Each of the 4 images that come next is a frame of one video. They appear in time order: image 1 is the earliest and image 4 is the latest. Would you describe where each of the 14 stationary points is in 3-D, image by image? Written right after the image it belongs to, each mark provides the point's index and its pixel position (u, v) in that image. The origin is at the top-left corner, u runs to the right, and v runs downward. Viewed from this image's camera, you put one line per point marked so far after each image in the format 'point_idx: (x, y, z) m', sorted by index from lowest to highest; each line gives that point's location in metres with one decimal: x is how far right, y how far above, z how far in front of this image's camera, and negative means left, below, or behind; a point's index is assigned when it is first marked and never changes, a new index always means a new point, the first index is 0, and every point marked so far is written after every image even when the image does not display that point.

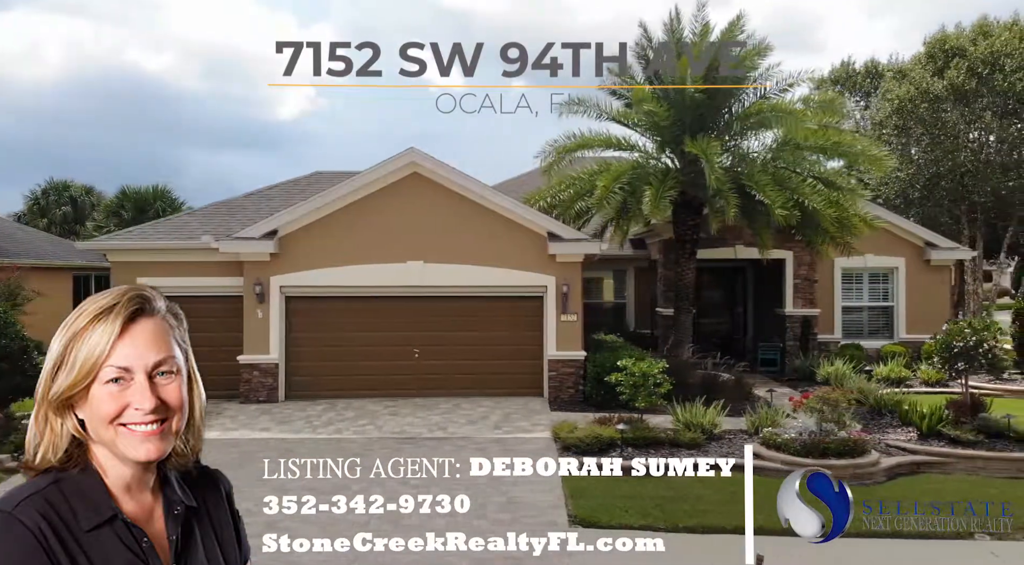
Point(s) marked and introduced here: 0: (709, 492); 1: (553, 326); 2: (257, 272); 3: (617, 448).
0: (+2.3, -2.4, +9.2) m
1: (+0.8, -0.8, +14.6) m
2: (-4.9, +0.2, +14.8) m
3: (+1.5, -2.3, +10.7) m
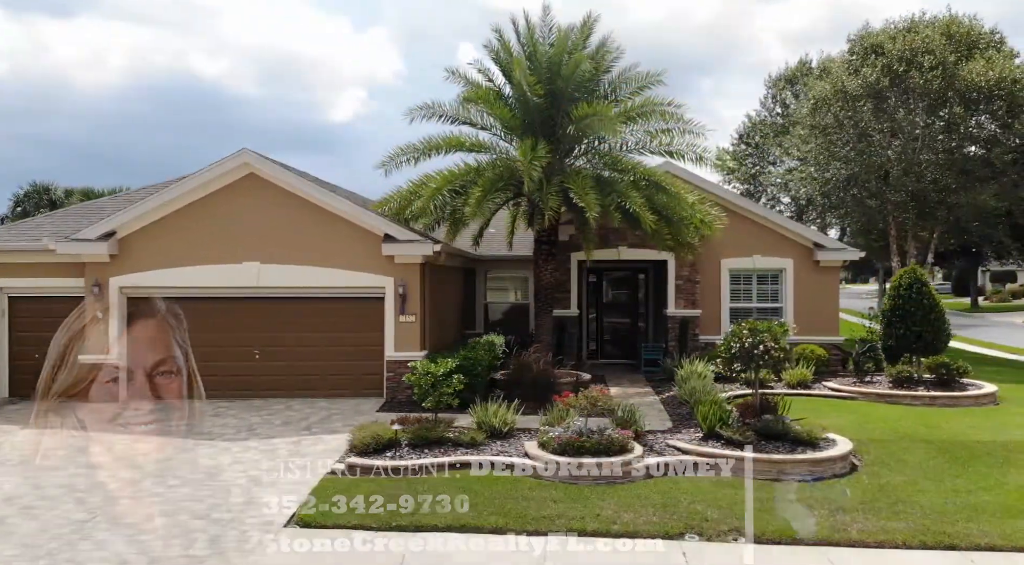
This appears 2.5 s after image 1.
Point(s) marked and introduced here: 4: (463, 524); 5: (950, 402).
0: (-0.8, -2.4, +9.2) m
1: (-2.3, -0.8, +14.6) m
2: (-7.9, +0.2, +14.8) m
3: (-1.6, -2.3, +10.7) m
4: (-0.5, -2.6, +8.2) m
5: (+8.4, -2.3, +15.0) m
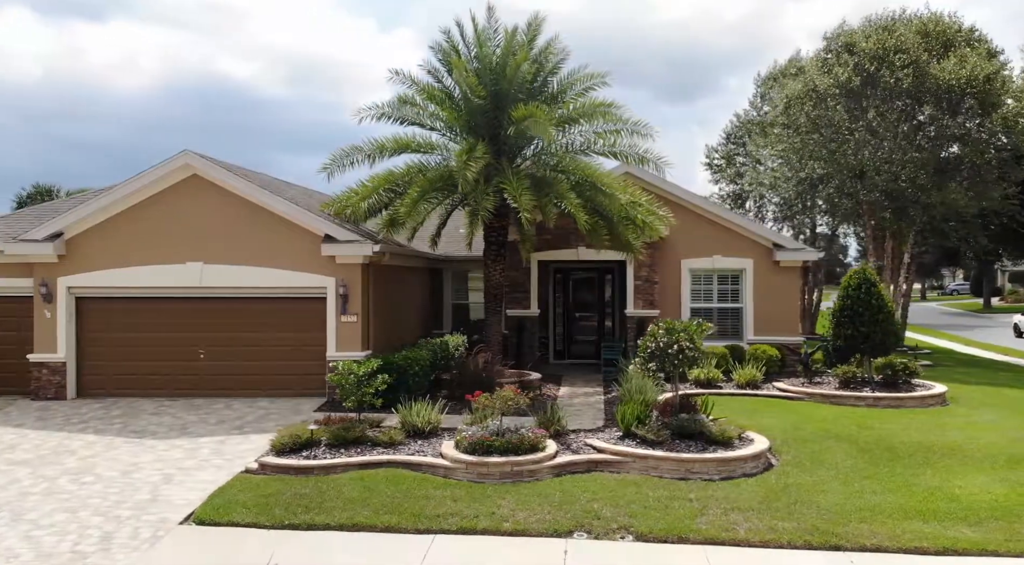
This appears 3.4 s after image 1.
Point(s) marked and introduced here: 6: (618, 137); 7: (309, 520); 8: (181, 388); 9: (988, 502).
0: (-1.9, -2.4, +9.2) m
1: (-3.4, -0.8, +14.7) m
2: (-9.0, +0.2, +14.9) m
3: (-2.7, -2.3, +10.8) m
4: (-1.7, -2.6, +8.3) m
5: (+7.3, -2.3, +15.0) m
6: (+2.1, +2.9, +15.7) m
7: (-2.2, -2.5, +8.4) m
8: (-6.4, -2.0, +15.1) m
9: (+5.5, -2.6, +9.1) m
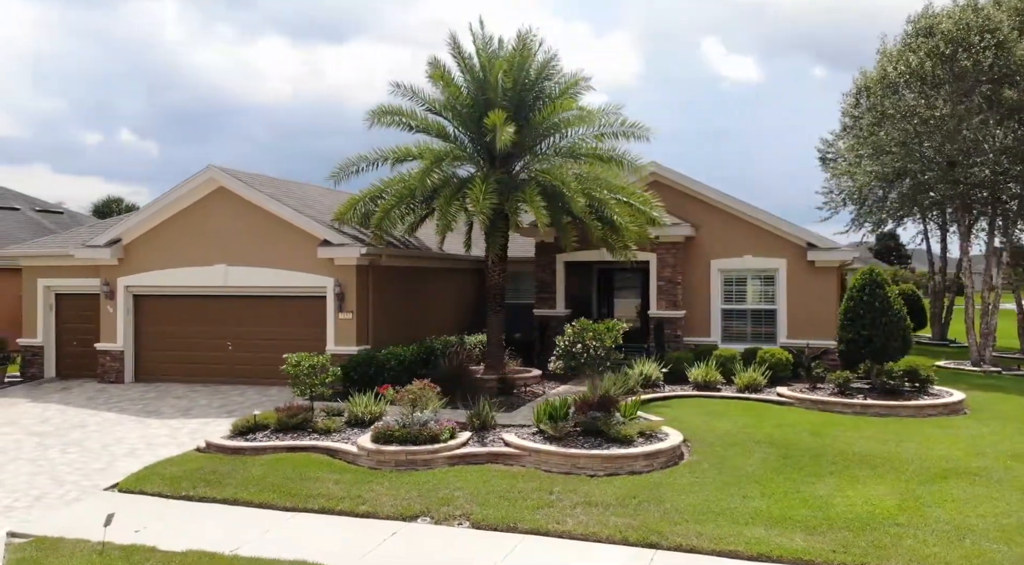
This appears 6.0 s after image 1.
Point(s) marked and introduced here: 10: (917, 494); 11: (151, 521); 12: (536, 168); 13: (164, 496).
0: (-3.4, -2.5, +10.5) m
1: (-3.7, -0.8, +16.1) m
2: (-9.2, +0.2, +17.5) m
3: (-3.9, -2.3, +12.1) m
4: (-3.3, -2.6, +9.5) m
5: (+6.8, -2.4, +14.2) m
6: (+1.9, +2.9, +16.0) m
7: (-3.8, -2.6, +9.7) m
8: (-6.6, -2.0, +17.1) m
9: (+3.9, -2.6, +8.8) m
10: (+4.9, -2.6, +9.5) m
11: (-4.0, -2.7, +8.8) m
12: (+0.4, +2.4, +16.0) m
13: (-4.3, -2.6, +9.7) m
